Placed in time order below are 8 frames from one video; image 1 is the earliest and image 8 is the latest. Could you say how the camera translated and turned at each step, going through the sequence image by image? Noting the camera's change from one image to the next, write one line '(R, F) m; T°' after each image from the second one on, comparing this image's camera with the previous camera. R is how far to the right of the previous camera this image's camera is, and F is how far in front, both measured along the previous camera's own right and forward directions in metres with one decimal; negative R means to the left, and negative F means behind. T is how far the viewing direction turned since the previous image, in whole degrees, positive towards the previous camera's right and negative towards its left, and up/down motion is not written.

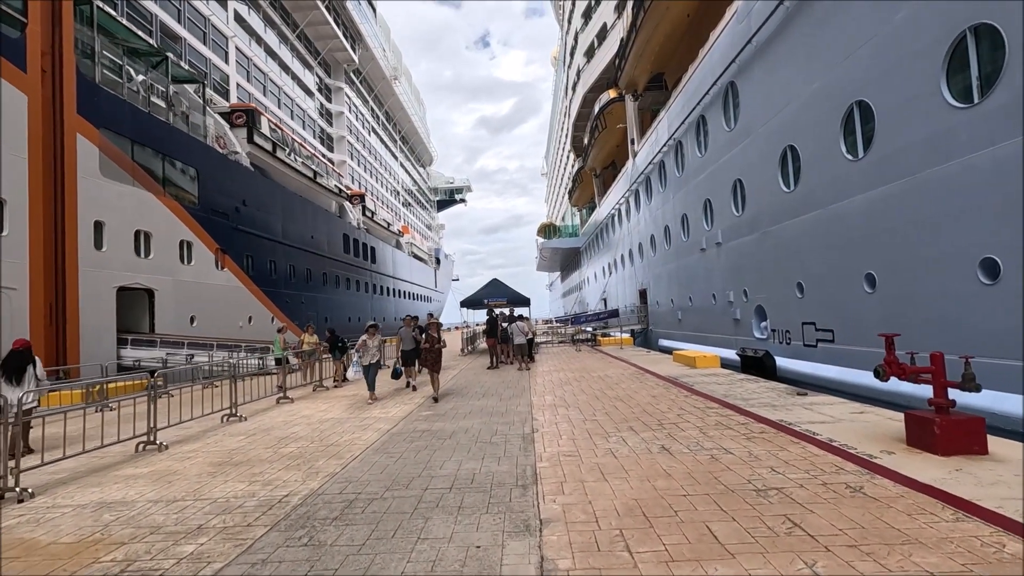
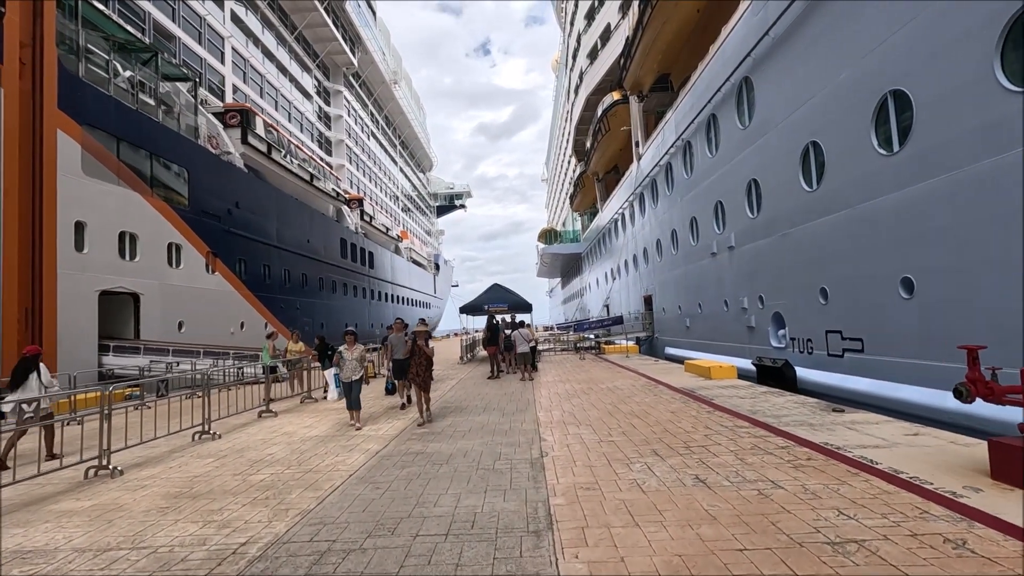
(-0.1, +0.6) m; 0°
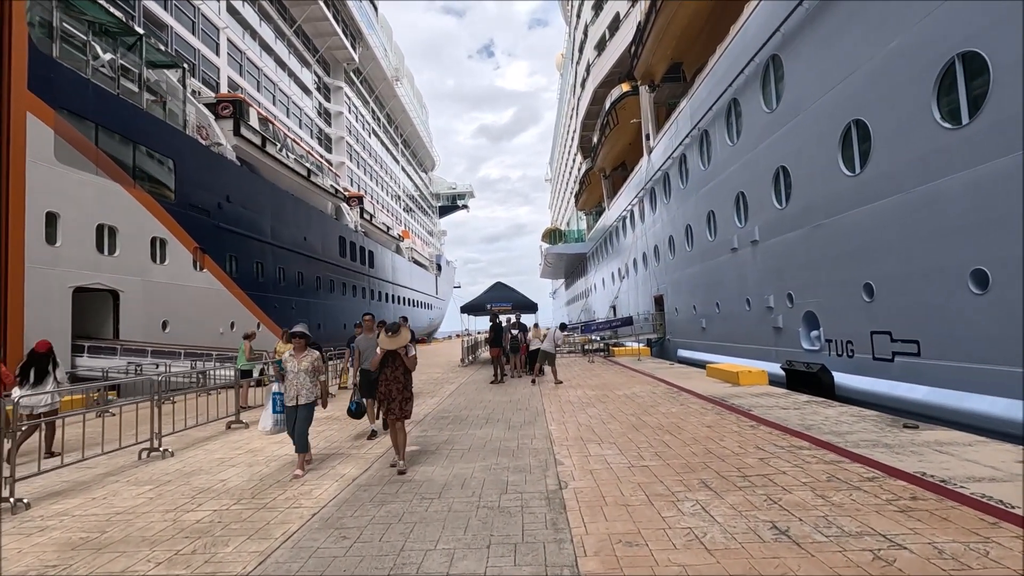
(0.0, +0.8) m; 0°
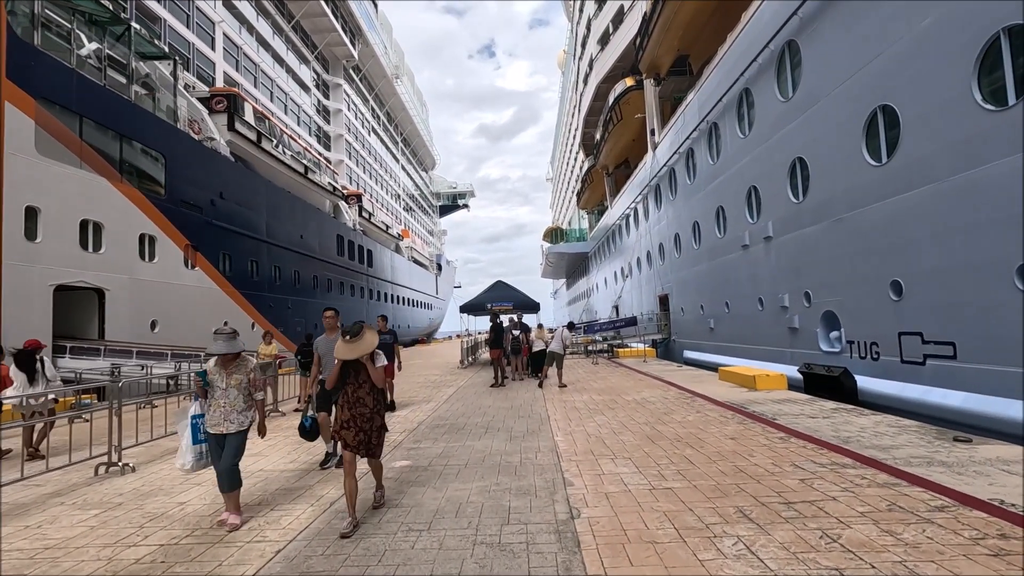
(0.0, +0.5) m; 0°
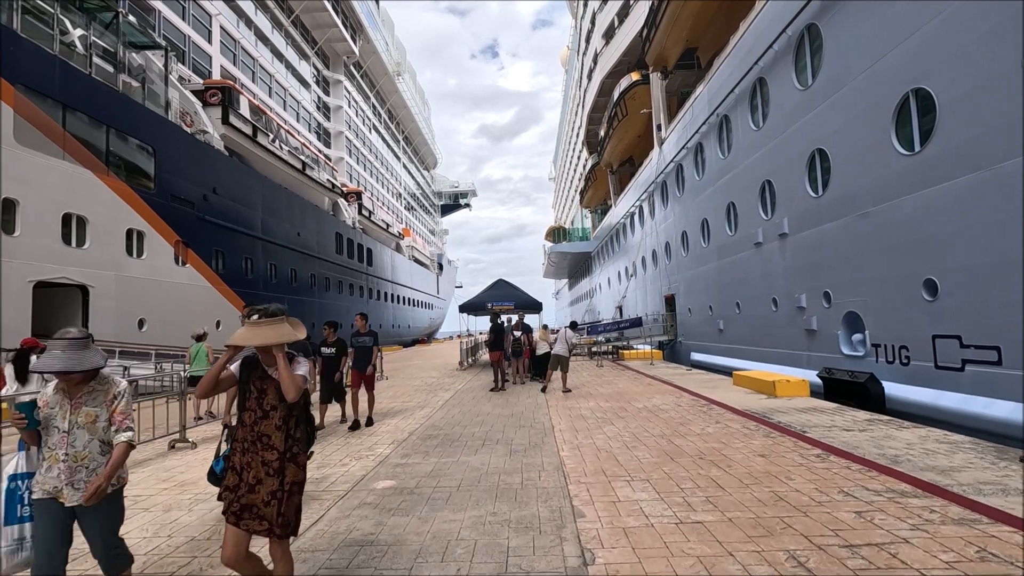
(0.0, +0.5) m; 0°
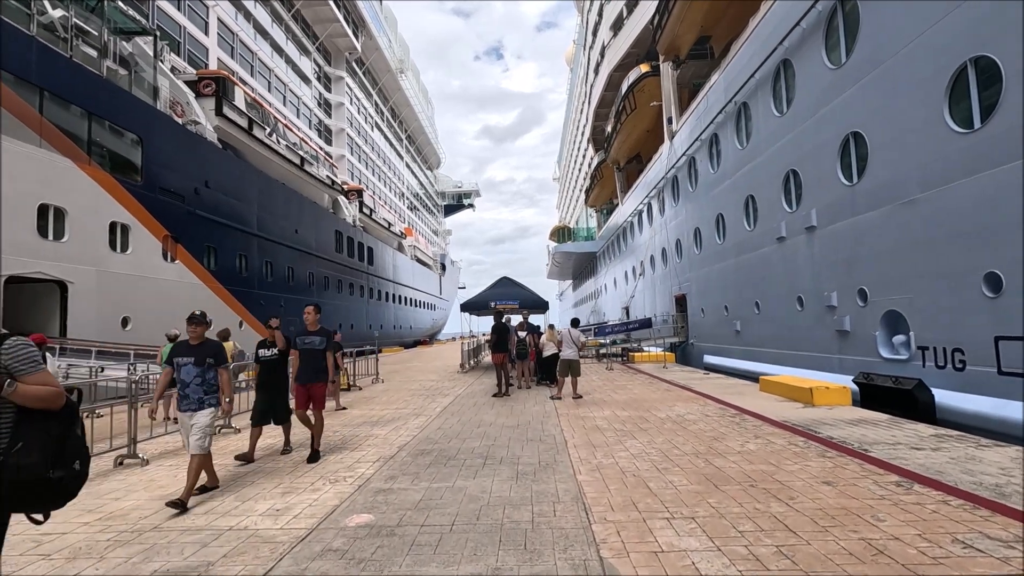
(0.0, +0.7) m; 0°
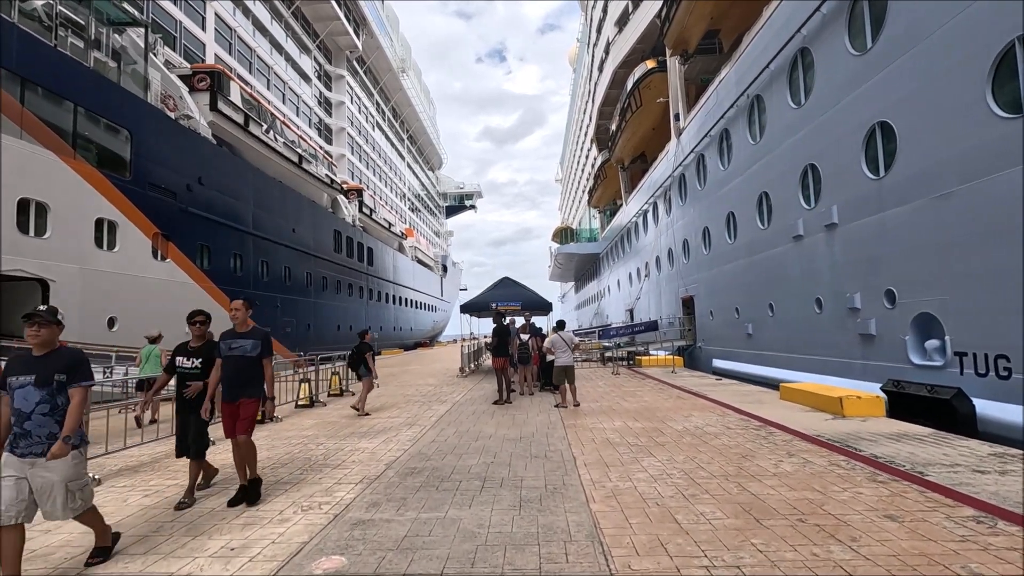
(0.0, +0.5) m; 0°
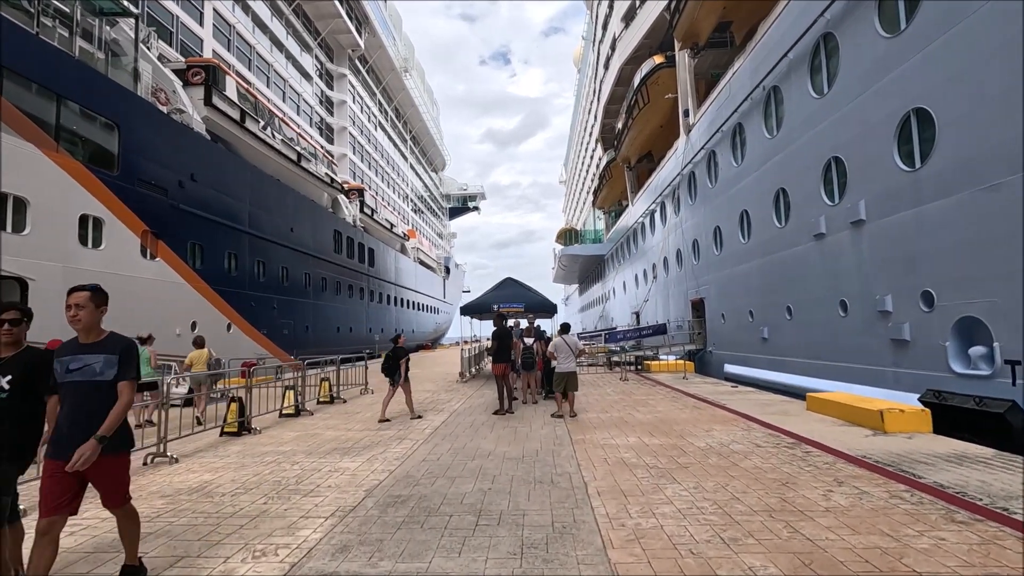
(0.0, +0.5) m; 0°
